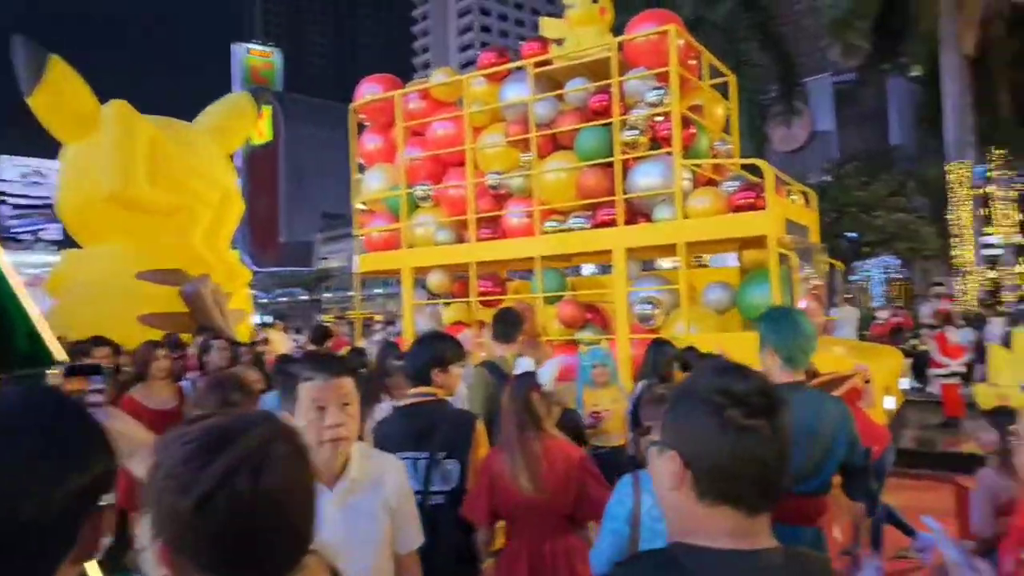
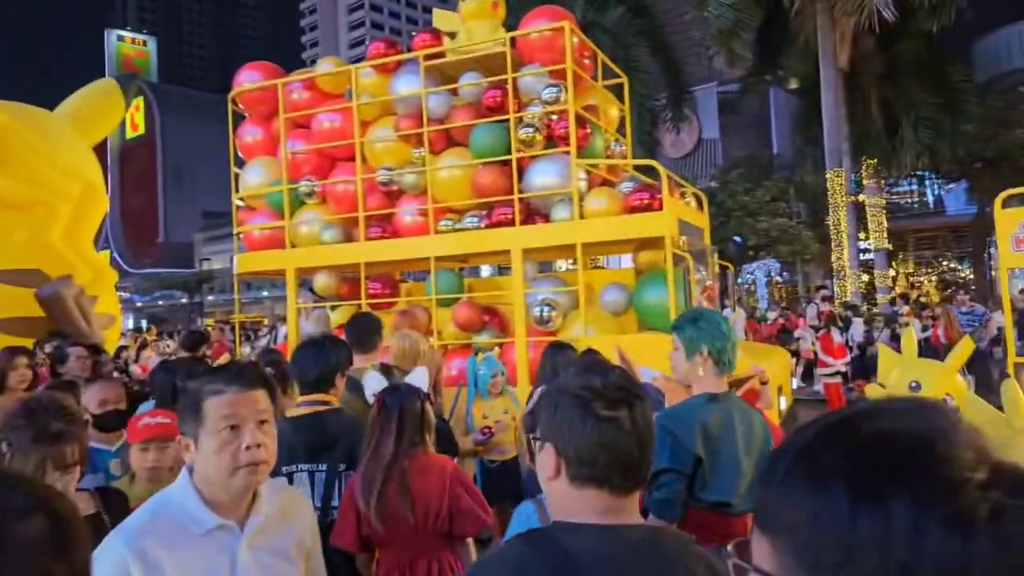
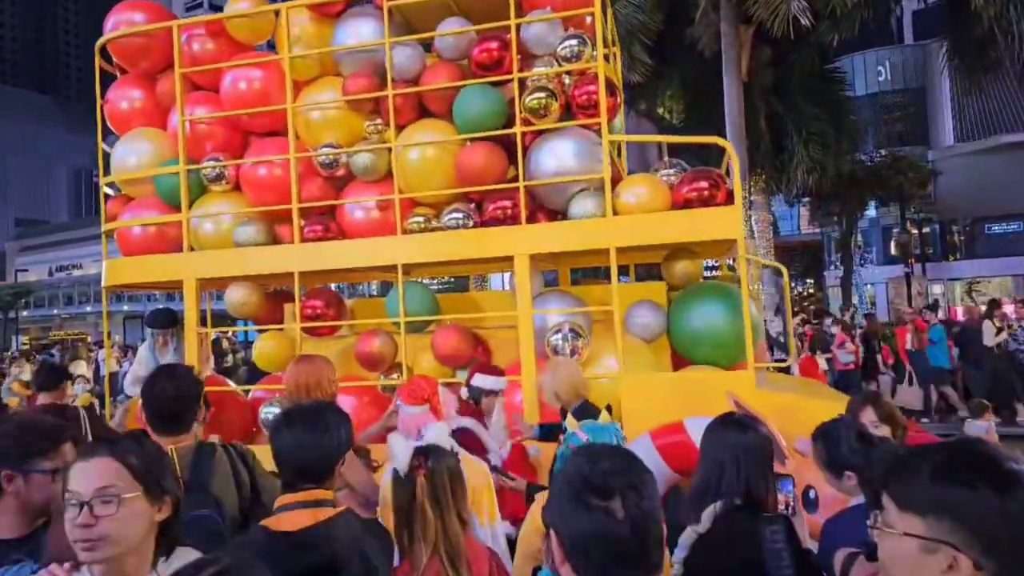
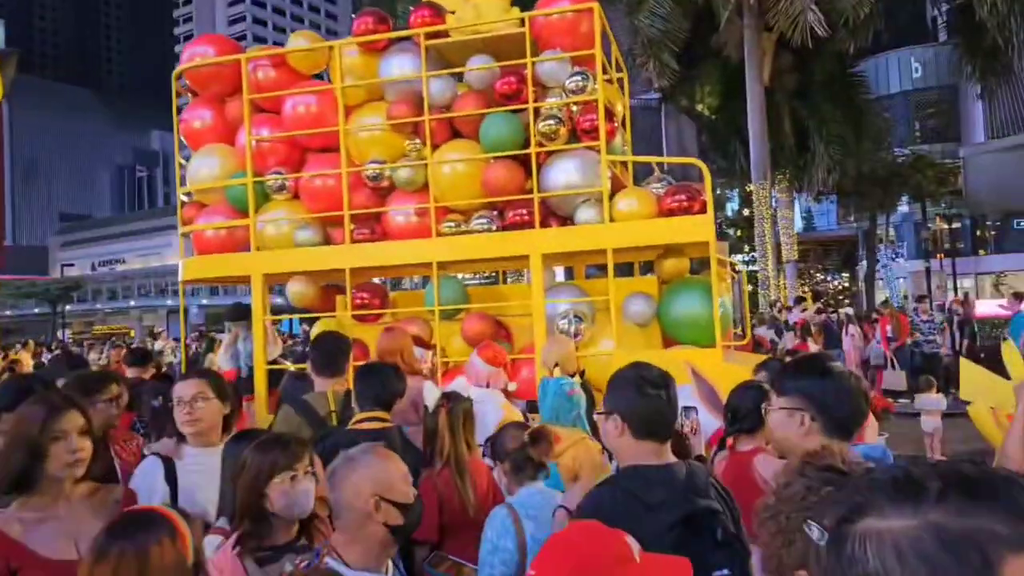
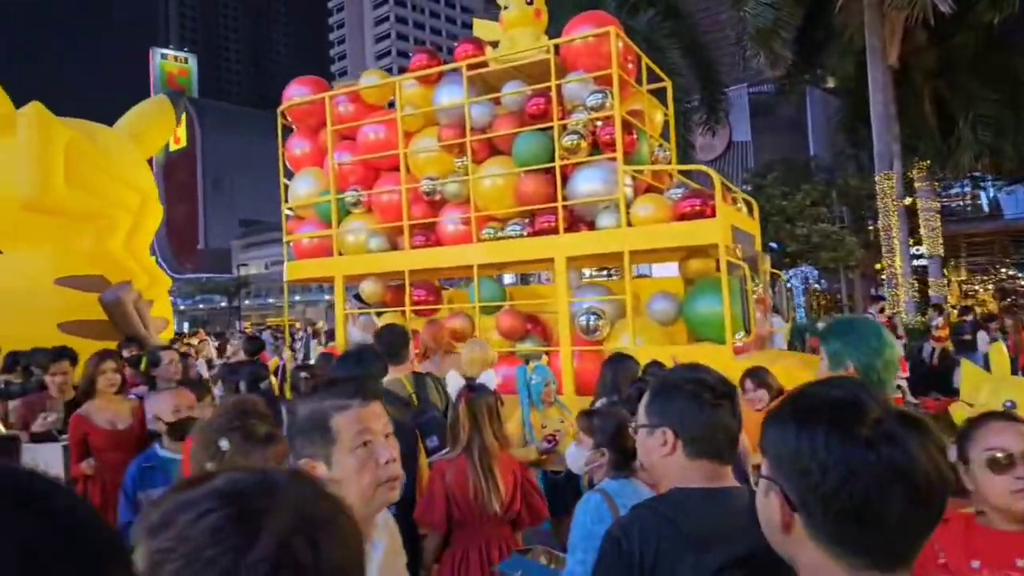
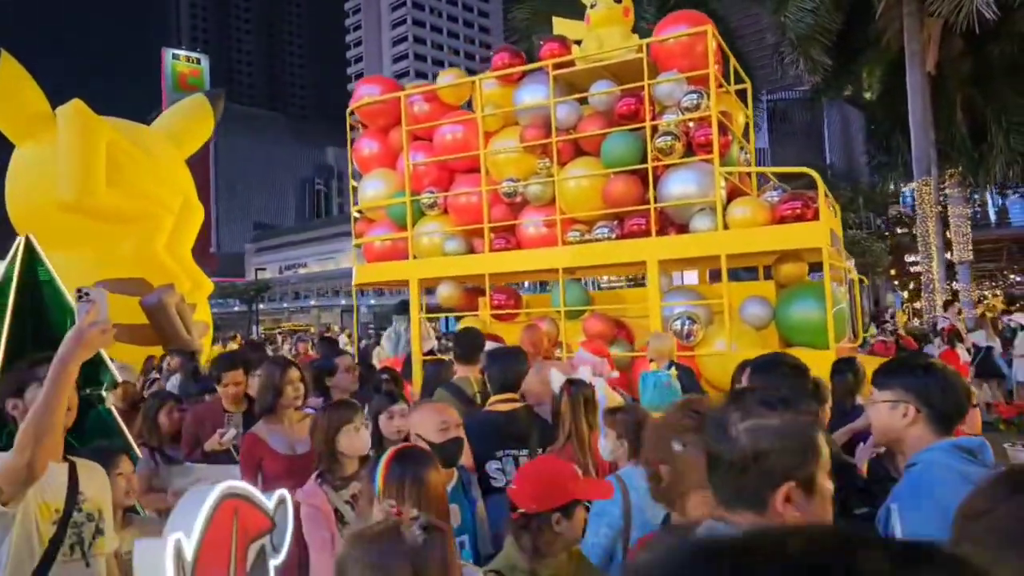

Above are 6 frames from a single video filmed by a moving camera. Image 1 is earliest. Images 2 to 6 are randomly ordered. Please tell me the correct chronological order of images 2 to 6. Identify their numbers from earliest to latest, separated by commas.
2, 5, 6, 4, 3
